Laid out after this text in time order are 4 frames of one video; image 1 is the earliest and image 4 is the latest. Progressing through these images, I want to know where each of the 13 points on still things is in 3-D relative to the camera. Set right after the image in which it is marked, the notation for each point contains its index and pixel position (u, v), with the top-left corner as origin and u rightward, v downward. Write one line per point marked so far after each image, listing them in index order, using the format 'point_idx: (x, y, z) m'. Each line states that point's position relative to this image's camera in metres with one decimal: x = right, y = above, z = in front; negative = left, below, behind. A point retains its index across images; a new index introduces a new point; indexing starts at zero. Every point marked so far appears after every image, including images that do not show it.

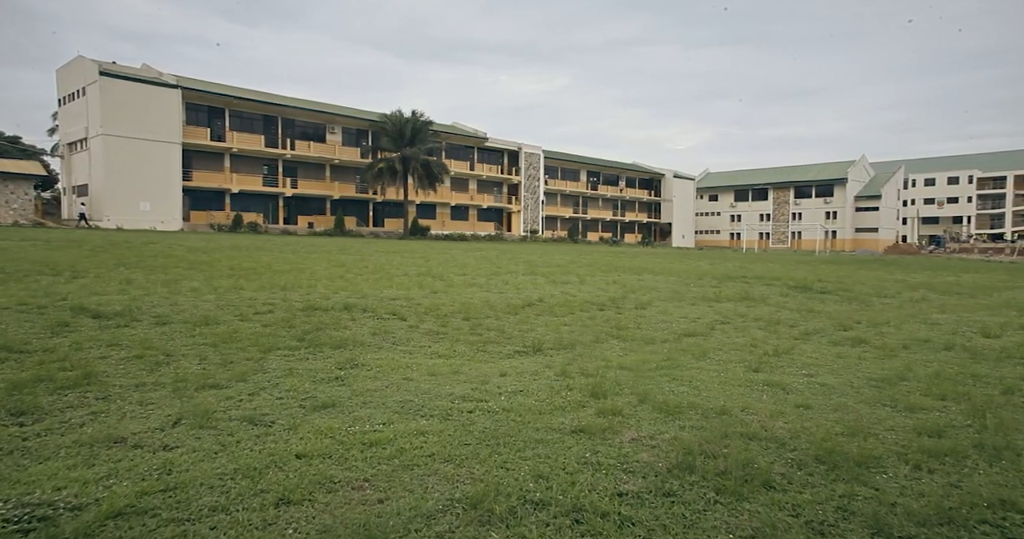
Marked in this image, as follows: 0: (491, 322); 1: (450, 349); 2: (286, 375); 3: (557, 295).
0: (-0.4, -1.0, +12.1) m
1: (-0.9, -1.2, +9.6) m
2: (-2.6, -1.2, +7.4) m
3: (+1.1, -0.6, +16.3) m
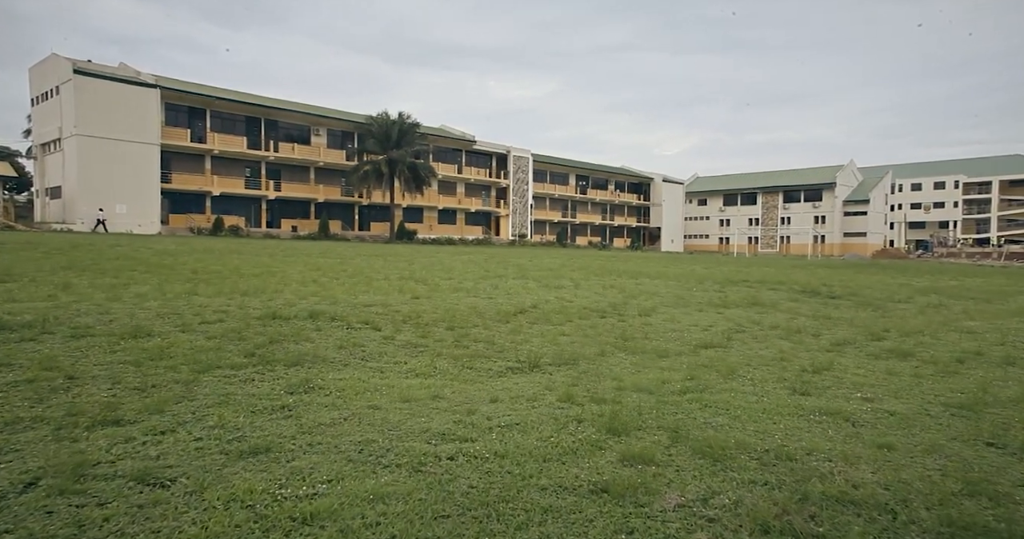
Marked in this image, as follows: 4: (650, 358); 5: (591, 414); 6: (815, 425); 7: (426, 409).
0: (-0.5, -1.0, +10.5) m
1: (-1.0, -1.2, +8.1) m
2: (-2.6, -1.2, +5.8) m
3: (+0.9, -0.7, +14.8) m
4: (+1.9, -1.2, +9.0) m
5: (+0.7, -1.3, +5.8) m
6: (+2.6, -1.3, +5.5) m
7: (-0.8, -1.3, +6.0) m
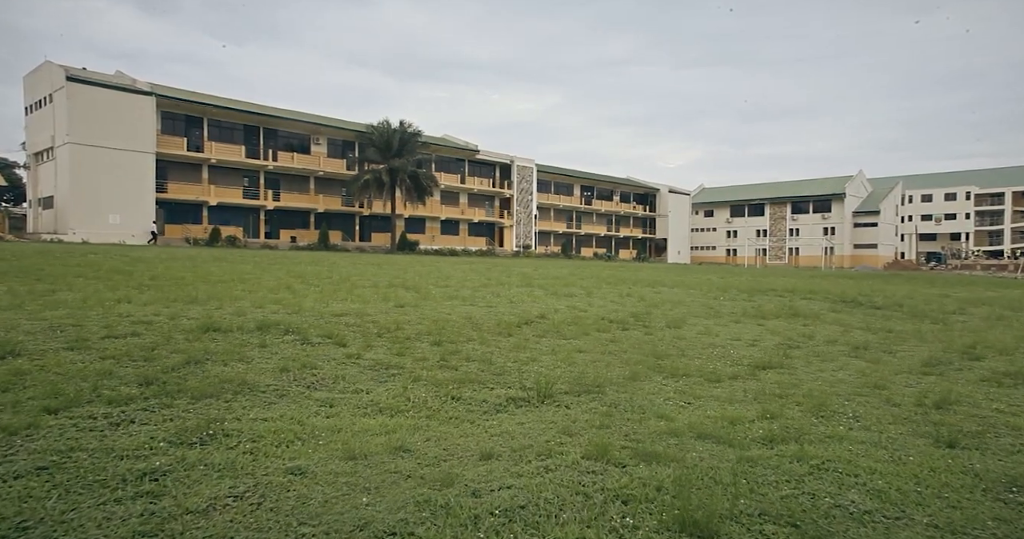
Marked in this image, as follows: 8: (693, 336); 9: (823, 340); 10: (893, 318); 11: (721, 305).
0: (-0.5, -1.0, +8.3) m
1: (-1.0, -1.2, +5.8) m
2: (-2.6, -1.1, +3.6) m
3: (+1.0, -0.8, +12.6) m
4: (+1.9, -1.2, +6.7) m
5: (+0.7, -1.2, +3.5) m
6: (+2.6, -1.2, +3.2) m
7: (-0.8, -1.2, +3.7) m
8: (+2.9, -1.1, +10.6) m
9: (+5.3, -1.2, +11.0) m
10: (+8.8, -1.1, +15.0) m
11: (+5.1, -0.9, +15.9) m
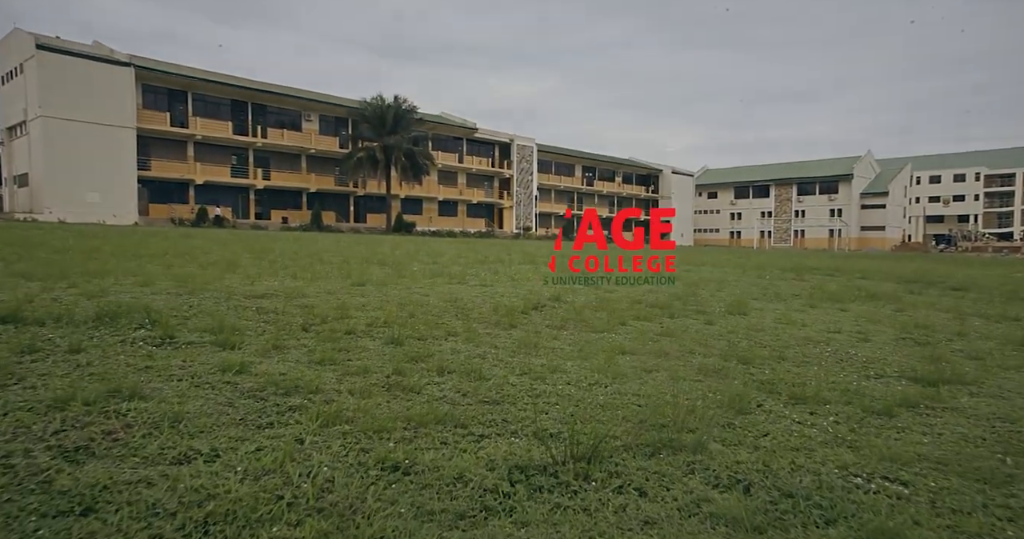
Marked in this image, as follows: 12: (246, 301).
0: (-0.5, -0.6, +5.1) m
1: (-0.9, -0.8, +2.6) m
2: (-2.6, -0.9, +0.4) m
3: (+1.0, -0.3, +9.3) m
4: (+2.0, -0.9, +3.5) m
5: (+0.8, -0.9, +0.3) m
6: (+2.6, -1.0, 0.0) m
7: (-0.7, -0.9, +0.5) m
8: (+3.0, -0.7, +7.3) m
9: (+5.3, -0.7, +7.8) m
10: (+8.9, -0.6, +11.8) m
11: (+5.2, -0.3, +12.7) m
12: (-2.7, -0.3, +6.3) m
